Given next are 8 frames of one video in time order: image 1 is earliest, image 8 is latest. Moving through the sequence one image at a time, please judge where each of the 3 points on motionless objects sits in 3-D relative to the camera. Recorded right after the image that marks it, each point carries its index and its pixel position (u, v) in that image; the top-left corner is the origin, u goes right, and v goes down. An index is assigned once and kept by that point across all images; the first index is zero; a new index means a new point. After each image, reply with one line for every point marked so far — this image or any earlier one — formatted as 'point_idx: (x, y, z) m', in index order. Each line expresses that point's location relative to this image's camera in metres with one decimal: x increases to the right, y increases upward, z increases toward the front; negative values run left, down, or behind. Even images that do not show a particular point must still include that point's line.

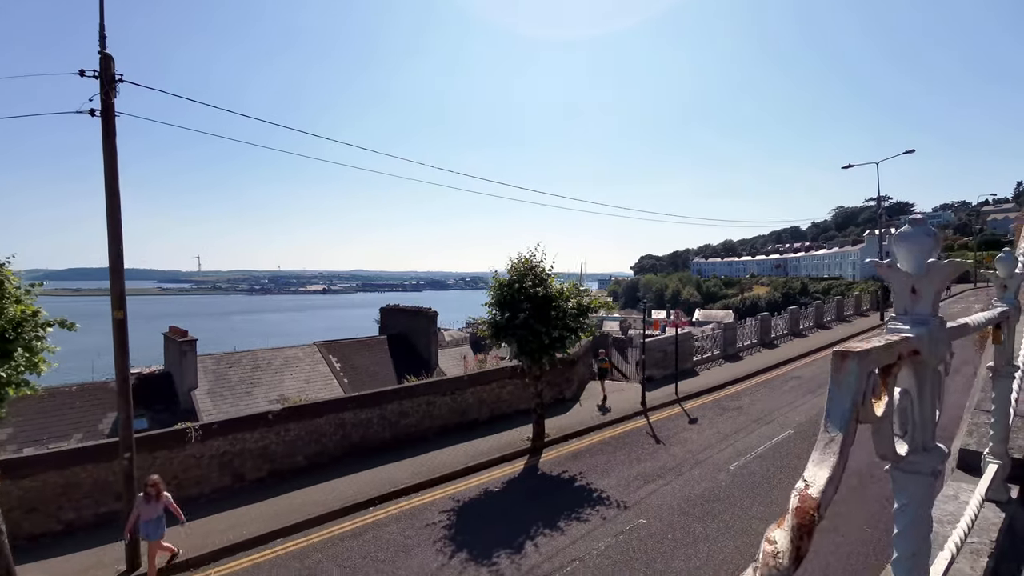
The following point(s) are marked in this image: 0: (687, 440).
0: (+3.7, -3.3, +10.3) m
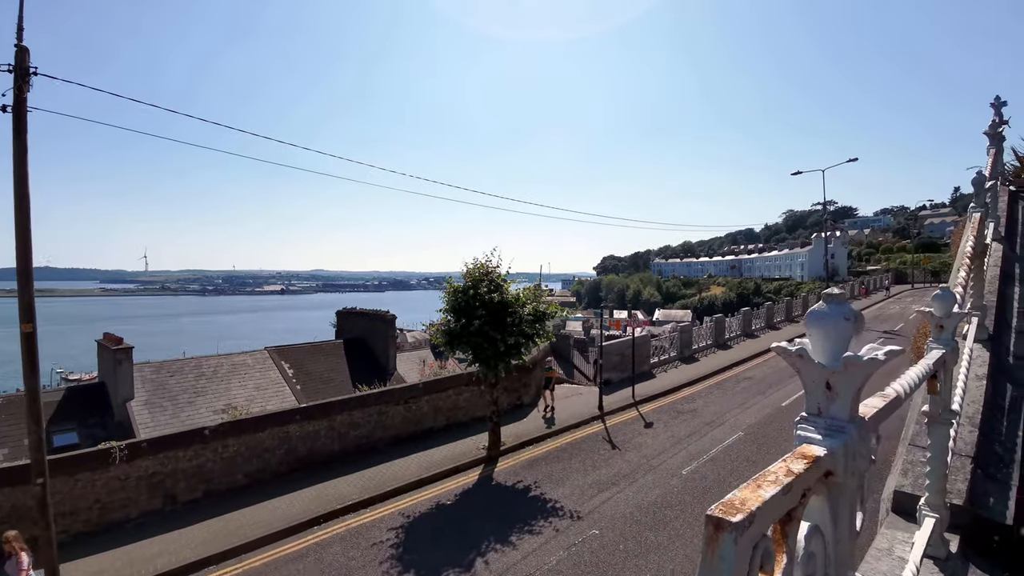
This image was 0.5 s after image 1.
0: (+2.8, -3.4, +10.3) m
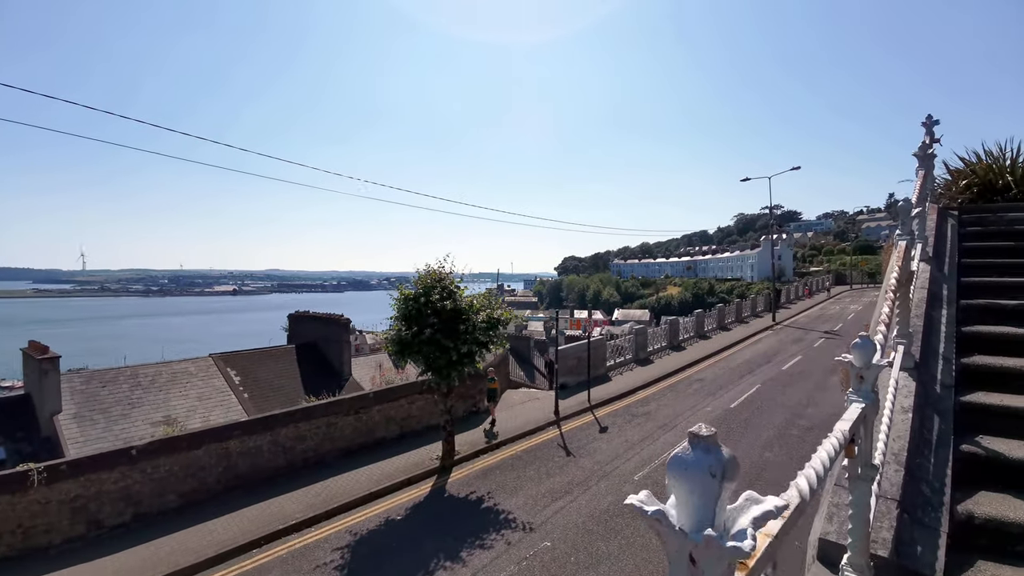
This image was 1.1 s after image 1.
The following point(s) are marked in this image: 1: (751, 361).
0: (+1.8, -3.5, +10.4) m
1: (+8.8, -2.7, +17.9) m
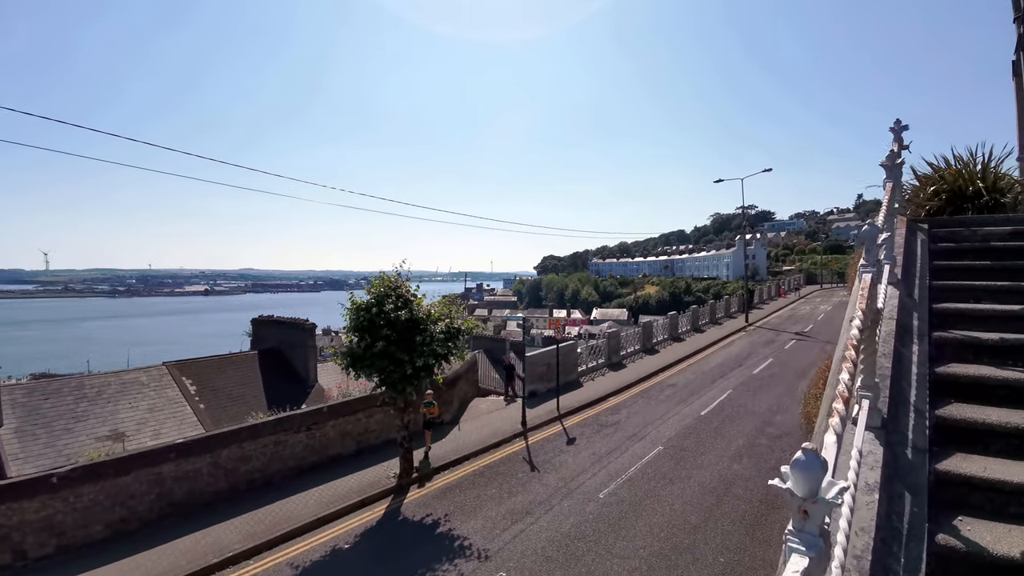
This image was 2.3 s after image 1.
0: (+1.0, -3.7, +9.9) m
1: (+7.7, -2.8, +17.8) m
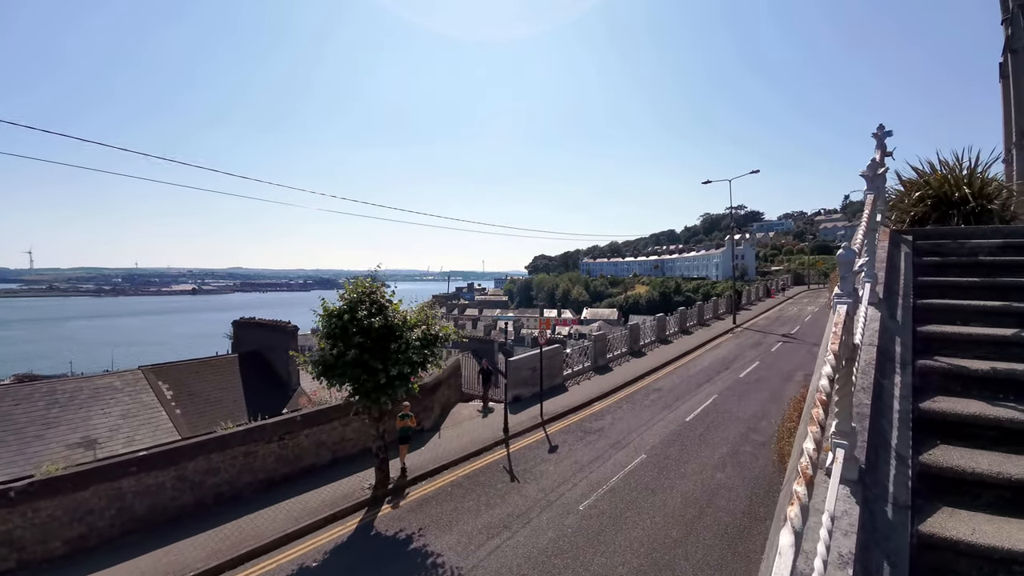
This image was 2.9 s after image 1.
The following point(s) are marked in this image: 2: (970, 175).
0: (+0.6, -3.8, +9.7) m
1: (+7.2, -2.9, +17.7) m
2: (+7.0, +1.7, +7.4) m
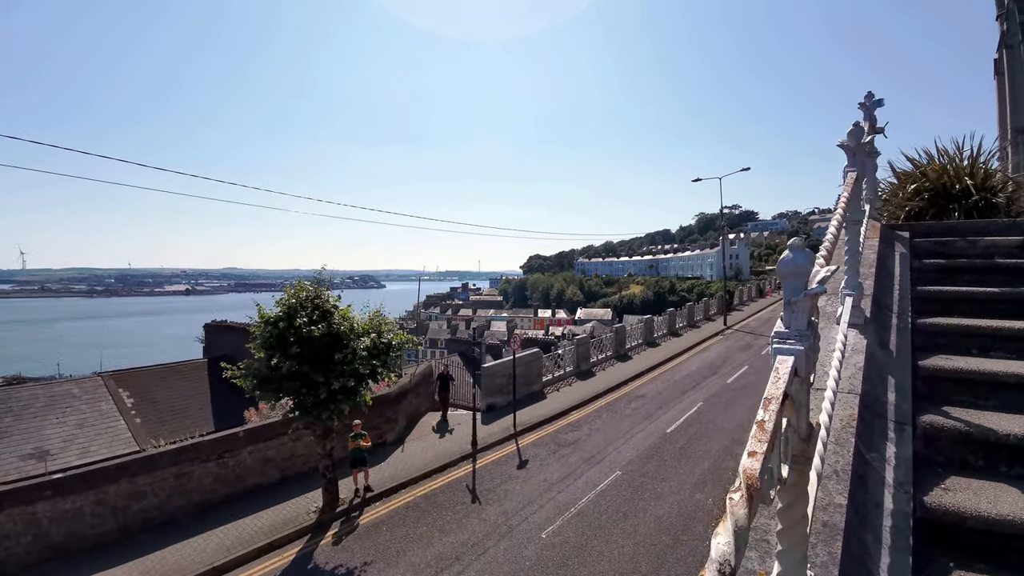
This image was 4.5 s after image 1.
0: (-0.1, -3.8, +8.9) m
1: (+6.4, -3.0, +16.9) m
2: (+6.3, +1.7, +6.6) m
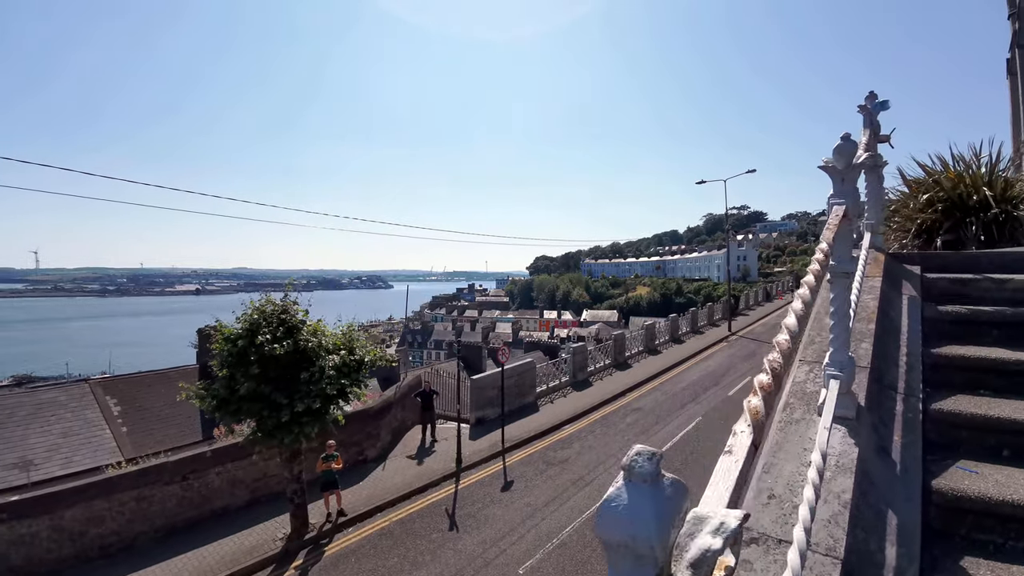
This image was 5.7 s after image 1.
0: (-0.4, -4.1, +8.4) m
1: (+6.2, -3.2, +16.3) m
2: (+6.0, +1.4, +6.0) m
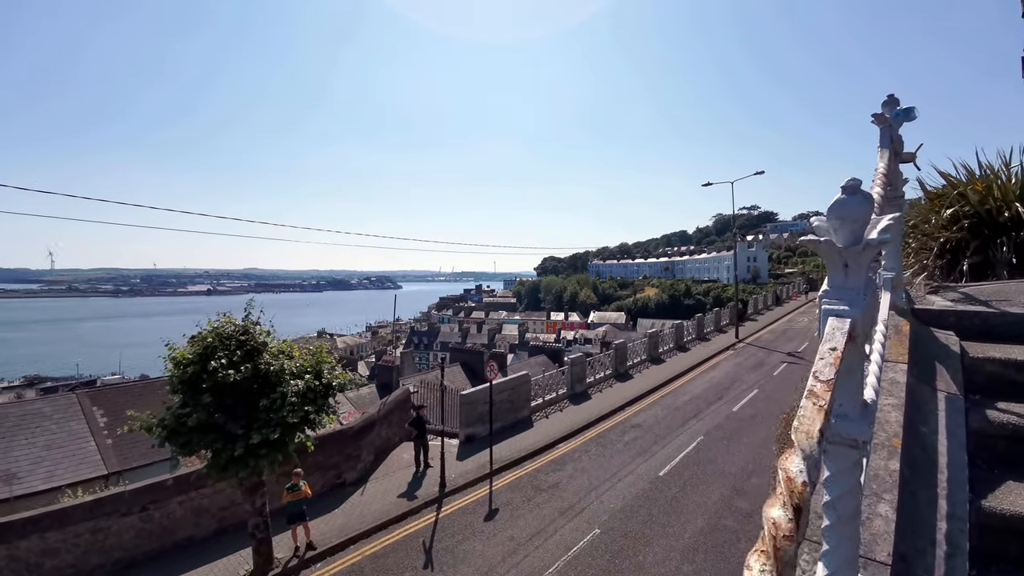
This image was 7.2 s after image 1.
0: (-0.7, -4.3, +7.7) m
1: (+6.0, -3.5, +15.6) m
2: (+5.6, +1.1, +5.3) m
